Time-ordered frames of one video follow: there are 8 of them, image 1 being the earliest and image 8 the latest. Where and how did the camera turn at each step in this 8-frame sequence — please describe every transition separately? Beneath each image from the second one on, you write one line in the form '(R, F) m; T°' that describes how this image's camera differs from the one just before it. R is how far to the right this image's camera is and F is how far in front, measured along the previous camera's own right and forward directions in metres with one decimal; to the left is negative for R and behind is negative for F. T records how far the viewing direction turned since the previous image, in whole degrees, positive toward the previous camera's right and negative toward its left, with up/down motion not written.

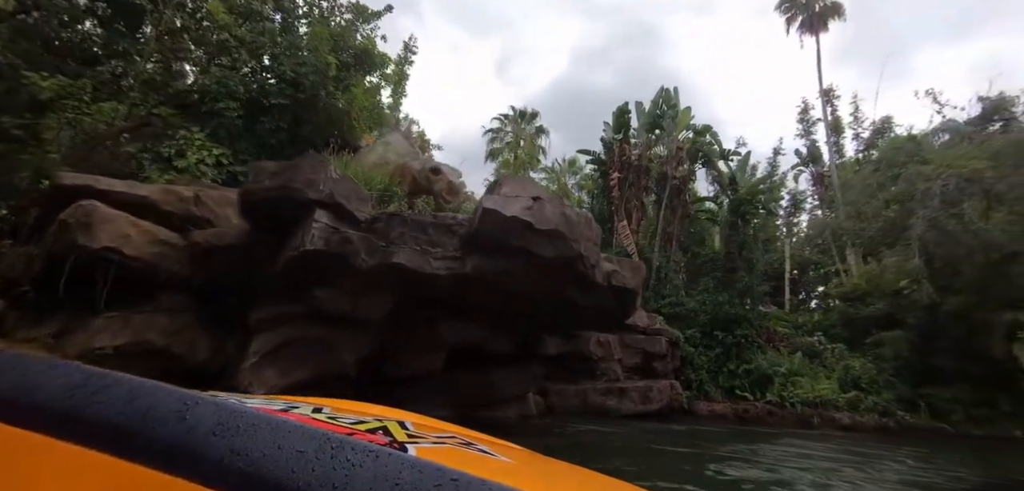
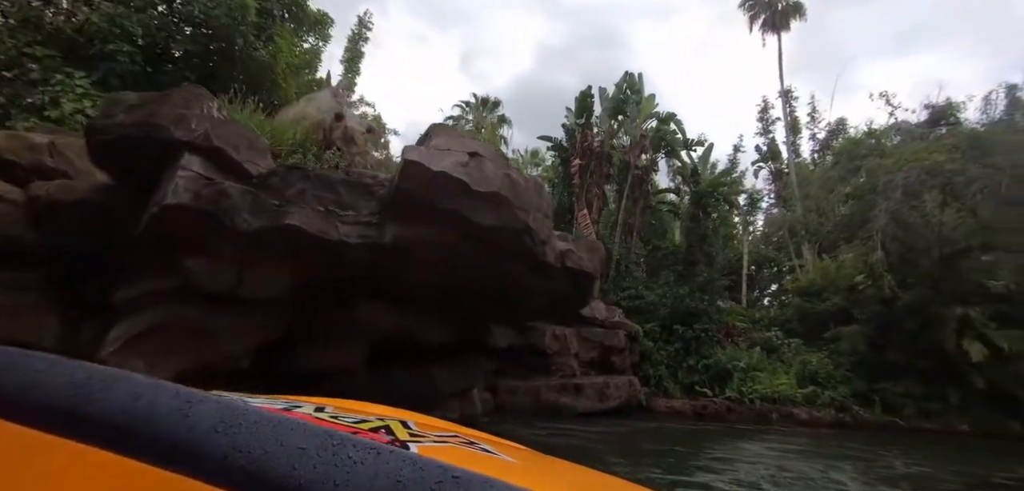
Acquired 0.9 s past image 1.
(+0.3, +1.0) m; +4°
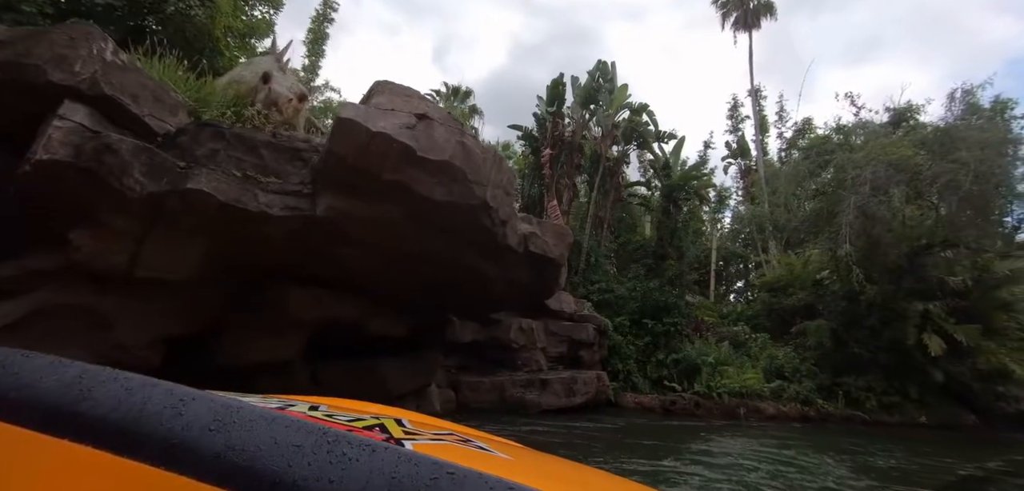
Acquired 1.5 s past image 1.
(+0.2, +0.5) m; +3°
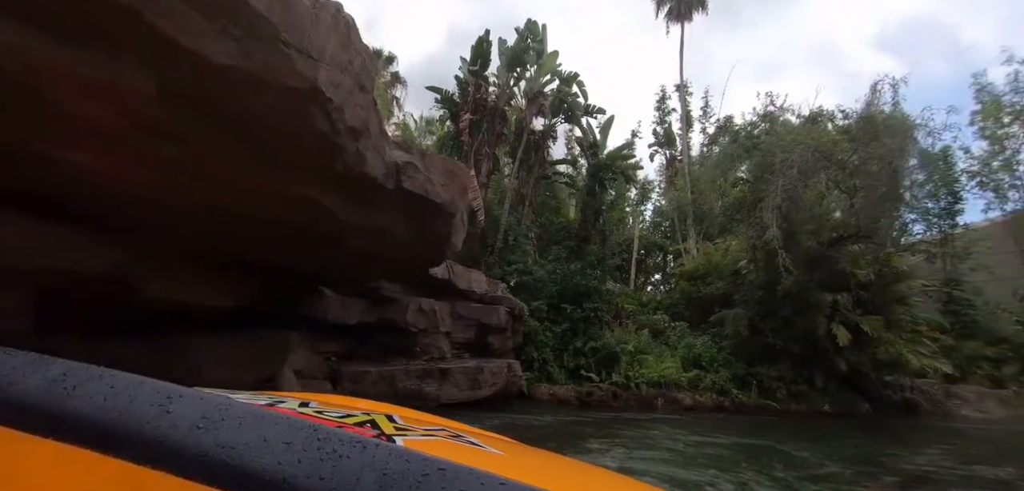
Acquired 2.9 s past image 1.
(+0.5, +1.5) m; +9°
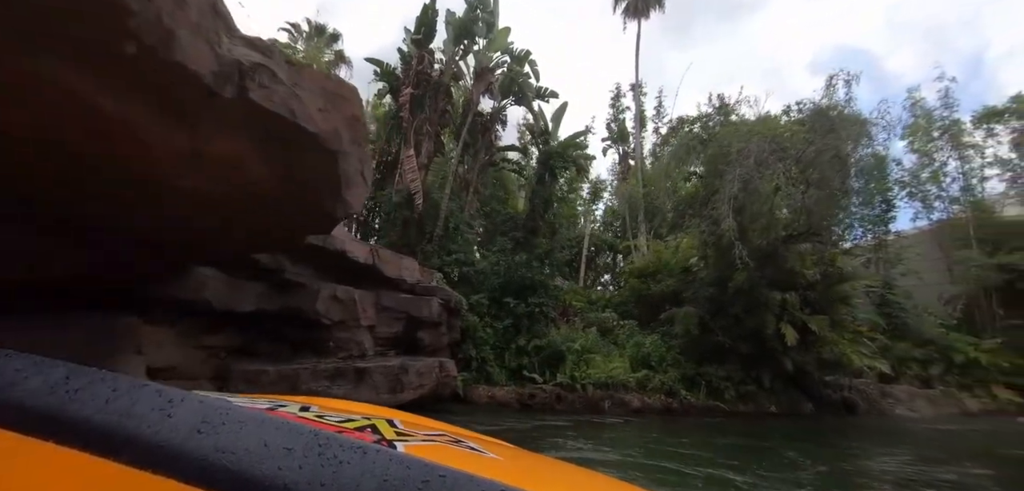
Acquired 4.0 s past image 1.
(+0.3, +1.1) m; +6°
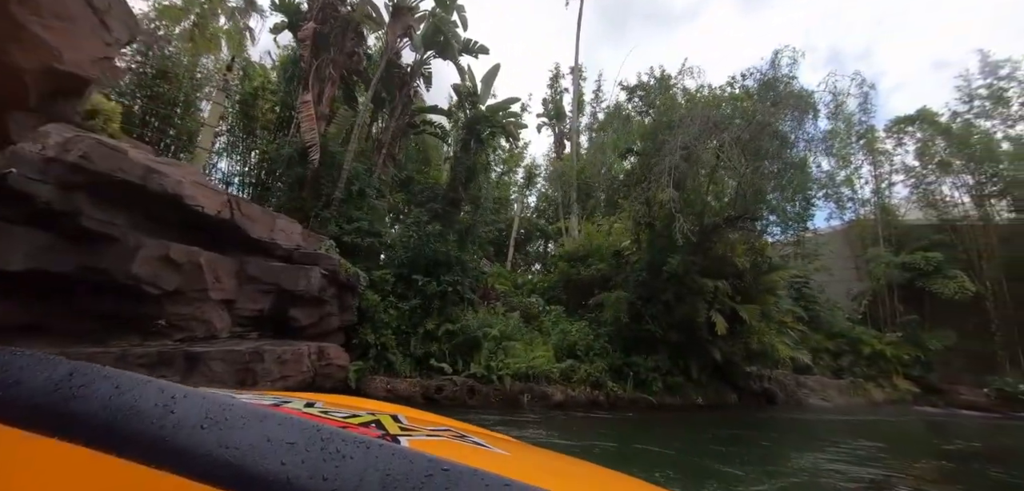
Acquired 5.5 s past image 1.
(+0.5, +1.5) m; +8°
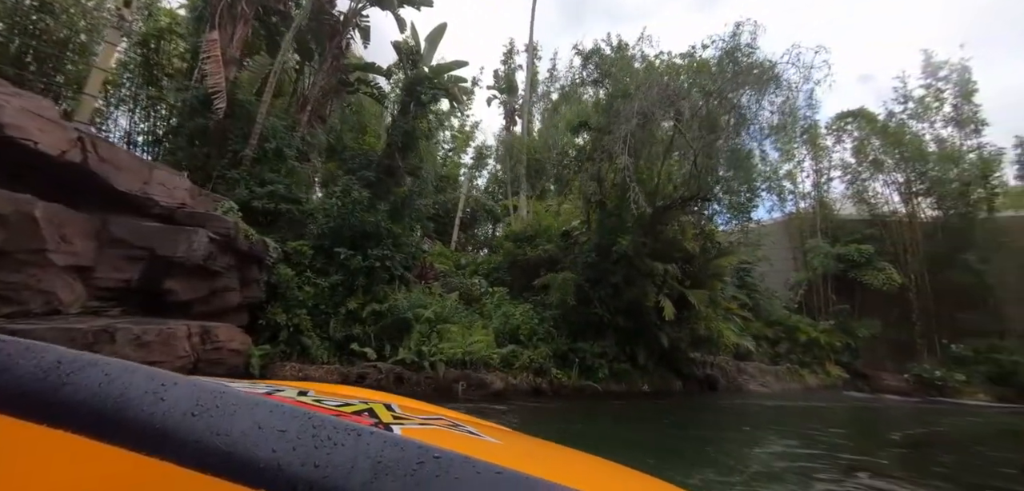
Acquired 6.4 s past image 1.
(+0.3, +0.9) m; +6°
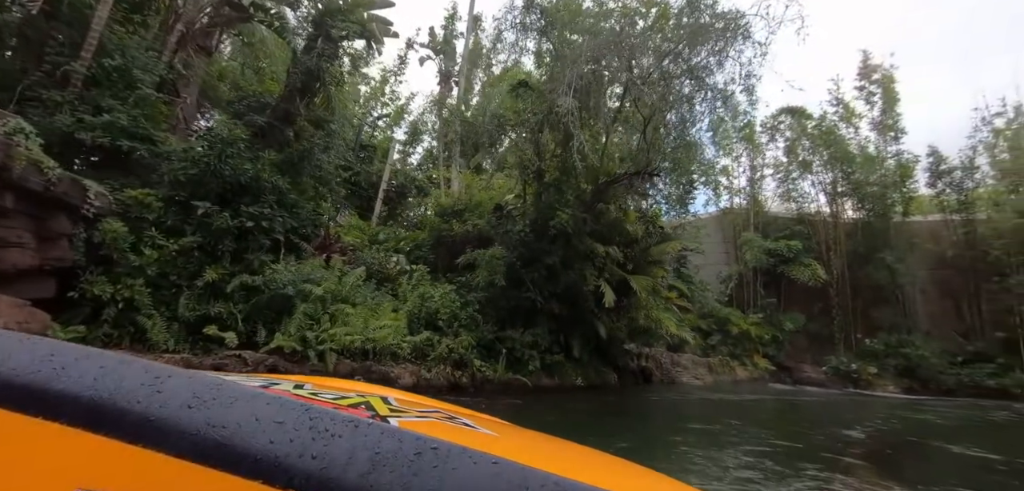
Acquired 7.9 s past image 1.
(+0.4, +1.5) m; +7°
